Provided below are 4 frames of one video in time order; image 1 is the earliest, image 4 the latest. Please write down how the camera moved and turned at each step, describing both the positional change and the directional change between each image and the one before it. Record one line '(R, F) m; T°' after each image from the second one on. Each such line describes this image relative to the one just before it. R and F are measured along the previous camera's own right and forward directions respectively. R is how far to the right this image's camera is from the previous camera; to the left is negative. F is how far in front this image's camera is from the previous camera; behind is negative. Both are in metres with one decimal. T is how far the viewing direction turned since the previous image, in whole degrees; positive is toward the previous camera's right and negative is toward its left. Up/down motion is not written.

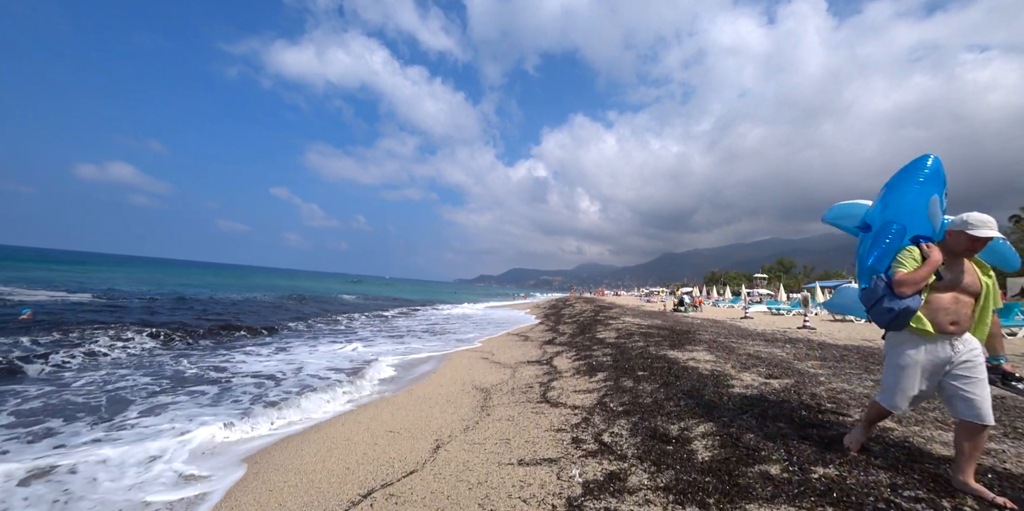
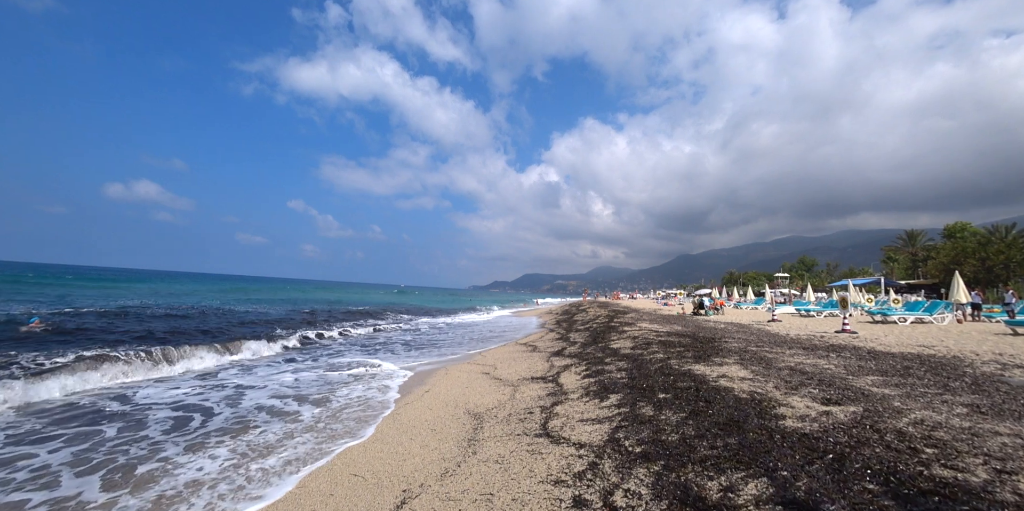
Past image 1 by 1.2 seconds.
(+0.4, +1.3) m; -2°
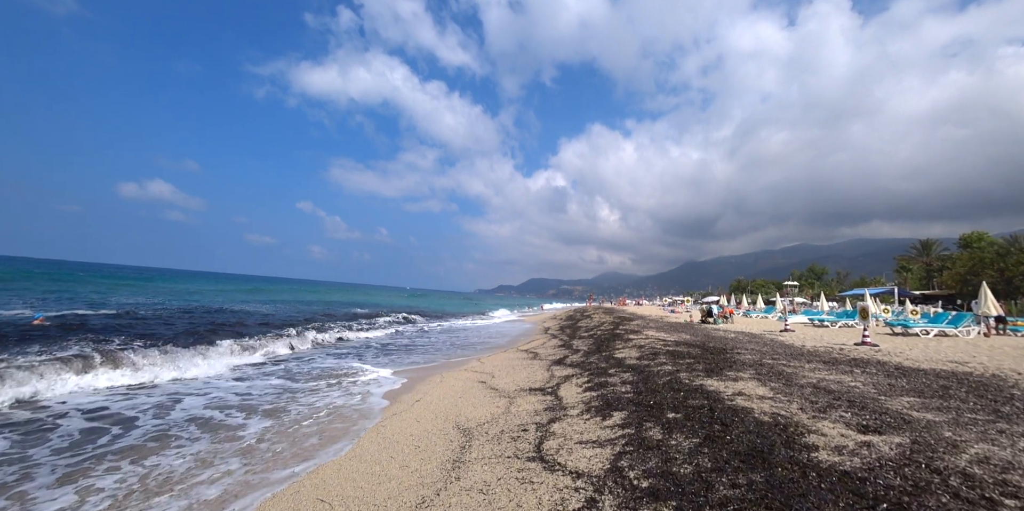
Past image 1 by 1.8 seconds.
(+0.2, +0.7) m; -1°
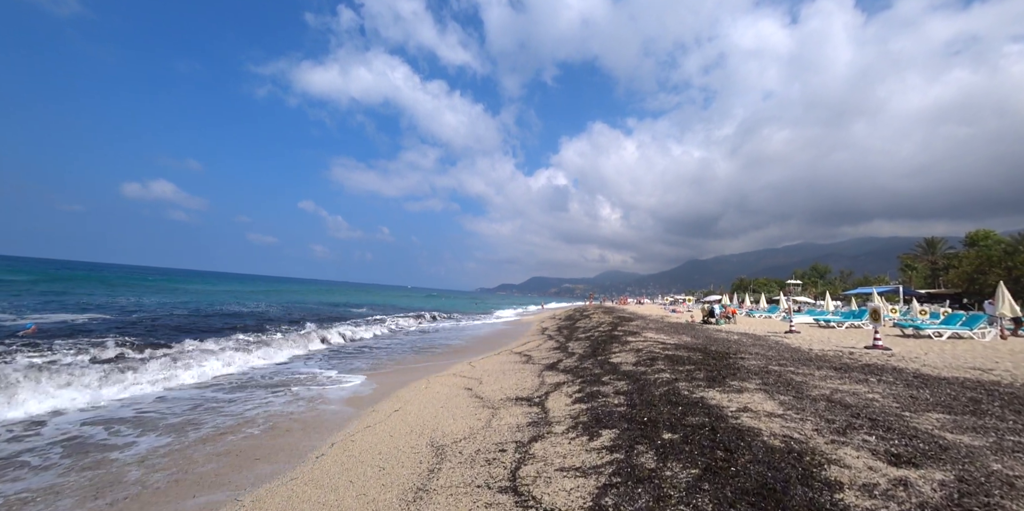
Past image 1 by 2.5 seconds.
(+0.4, +0.8) m; 0°
